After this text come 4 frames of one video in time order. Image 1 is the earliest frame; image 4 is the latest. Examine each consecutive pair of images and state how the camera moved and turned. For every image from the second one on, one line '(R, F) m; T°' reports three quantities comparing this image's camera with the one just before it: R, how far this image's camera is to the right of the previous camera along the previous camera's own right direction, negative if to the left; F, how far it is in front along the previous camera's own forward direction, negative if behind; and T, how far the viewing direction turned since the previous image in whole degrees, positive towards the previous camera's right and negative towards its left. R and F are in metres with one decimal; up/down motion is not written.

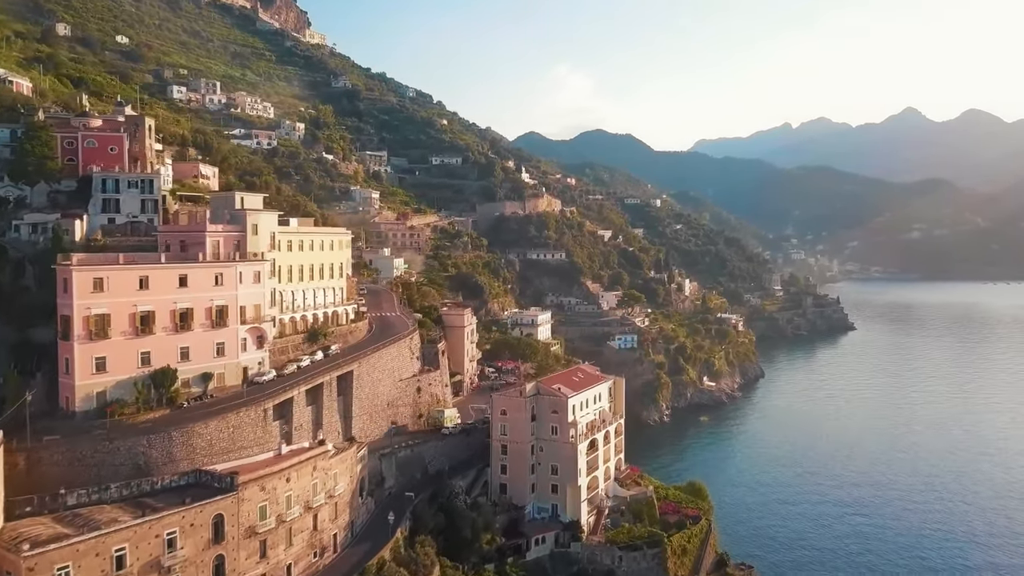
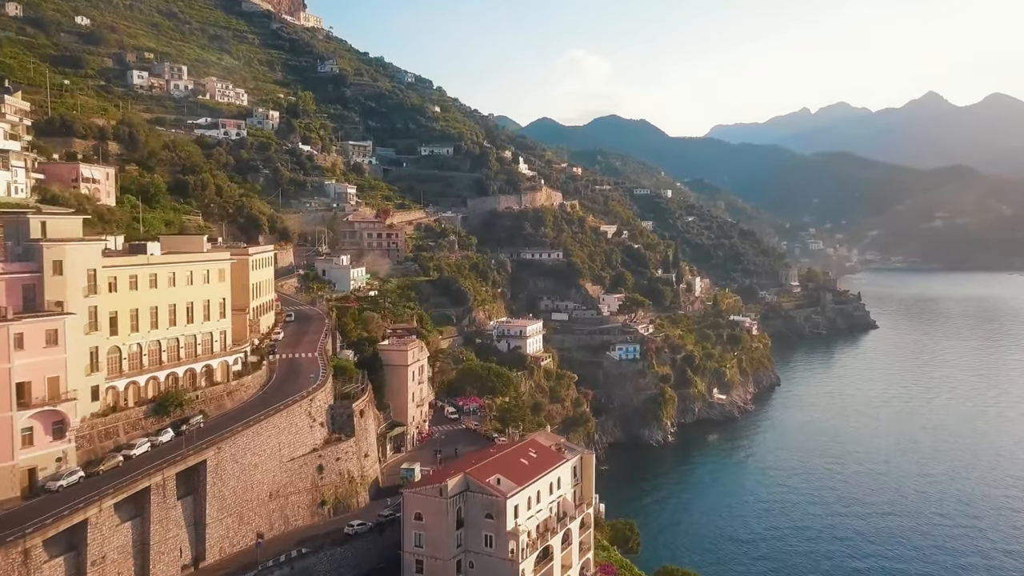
(+1.9, +5.9) m; -1°
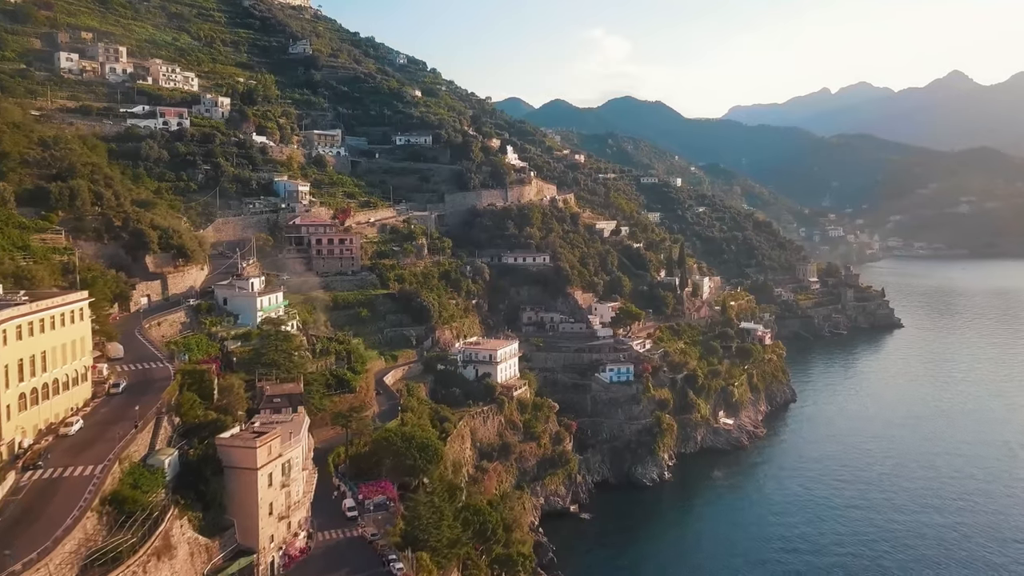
(+2.7, +7.4) m; -1°
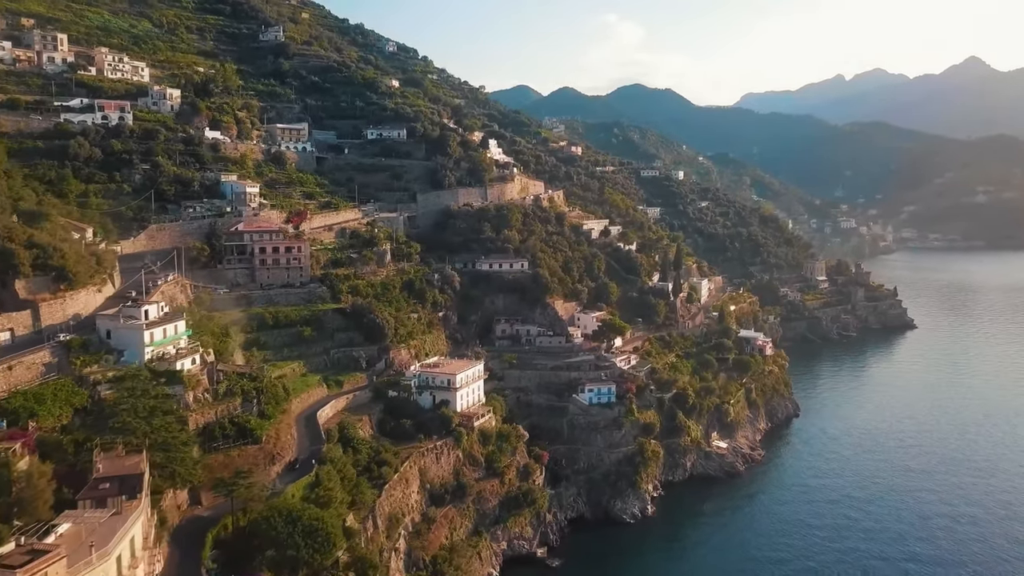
(+2.5, +4.8) m; -1°
